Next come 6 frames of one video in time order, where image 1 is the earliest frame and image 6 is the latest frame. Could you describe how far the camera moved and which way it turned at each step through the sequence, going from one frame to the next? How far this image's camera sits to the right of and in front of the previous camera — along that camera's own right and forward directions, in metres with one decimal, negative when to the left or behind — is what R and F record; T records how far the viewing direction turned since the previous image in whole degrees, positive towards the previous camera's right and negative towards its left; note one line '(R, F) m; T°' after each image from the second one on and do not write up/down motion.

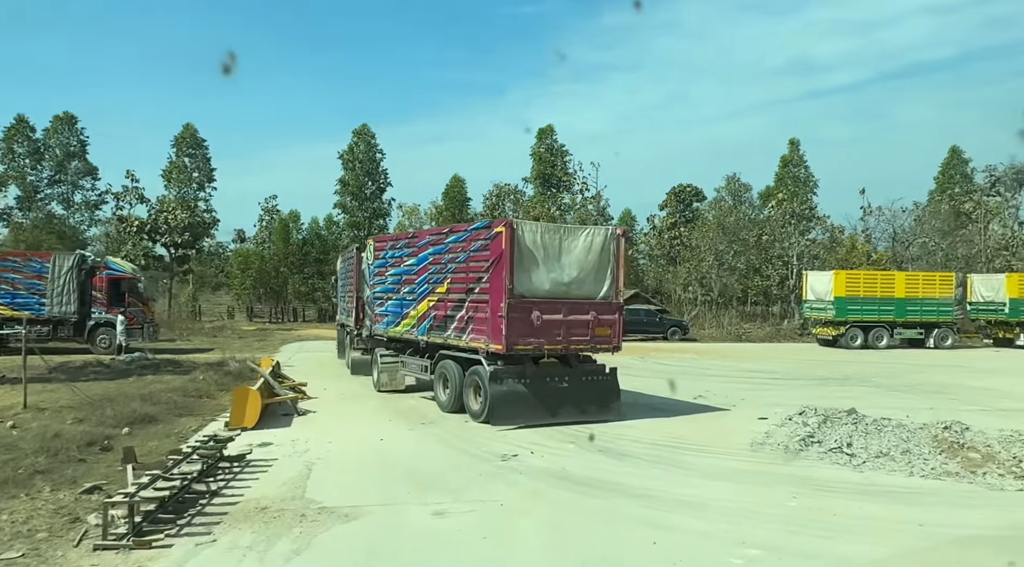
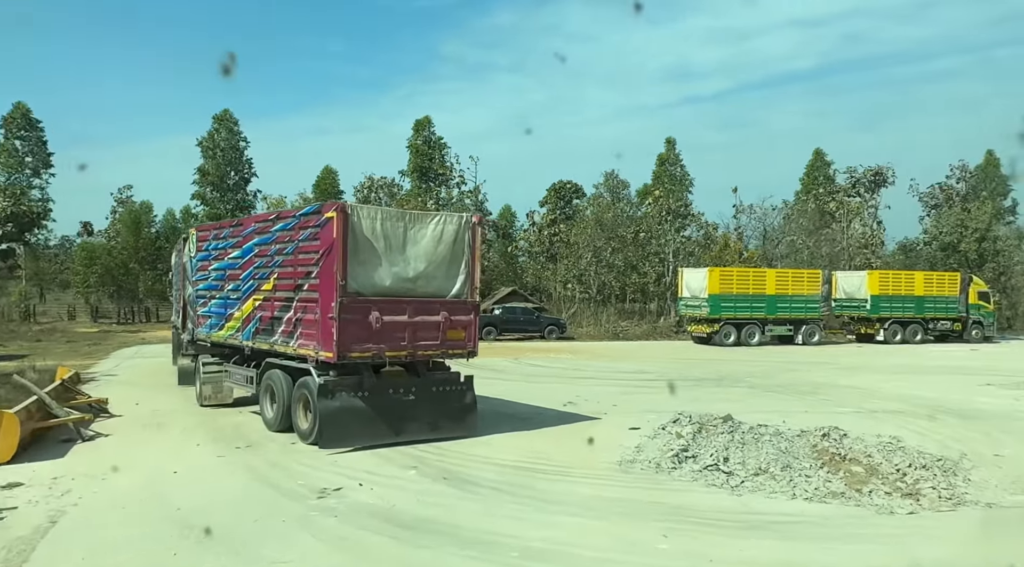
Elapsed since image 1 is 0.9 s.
(+0.6, +1.4) m; +8°
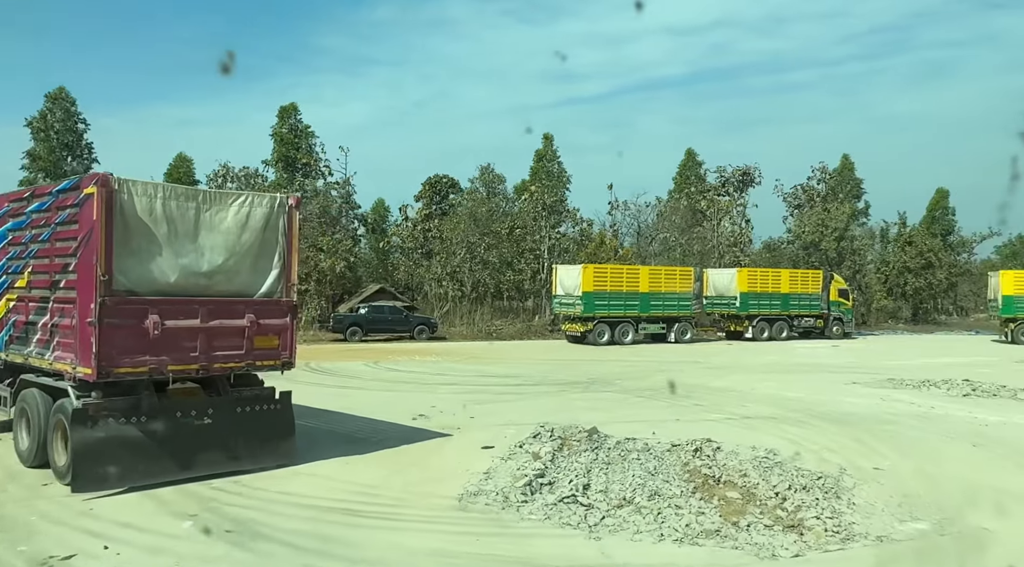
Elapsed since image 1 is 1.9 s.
(+0.6, +1.5) m; +8°
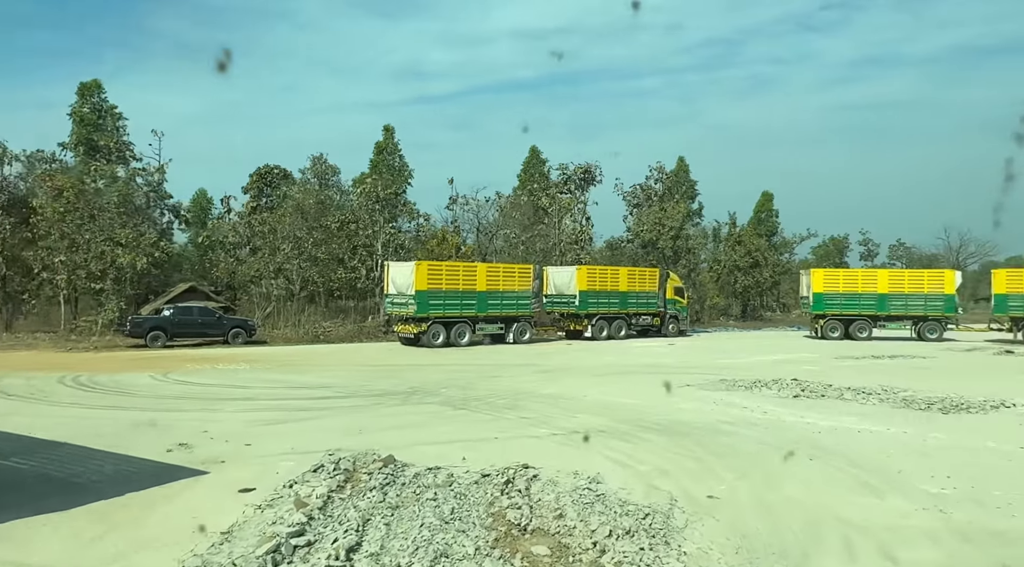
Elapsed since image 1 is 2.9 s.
(+0.8, +1.7) m; +11°
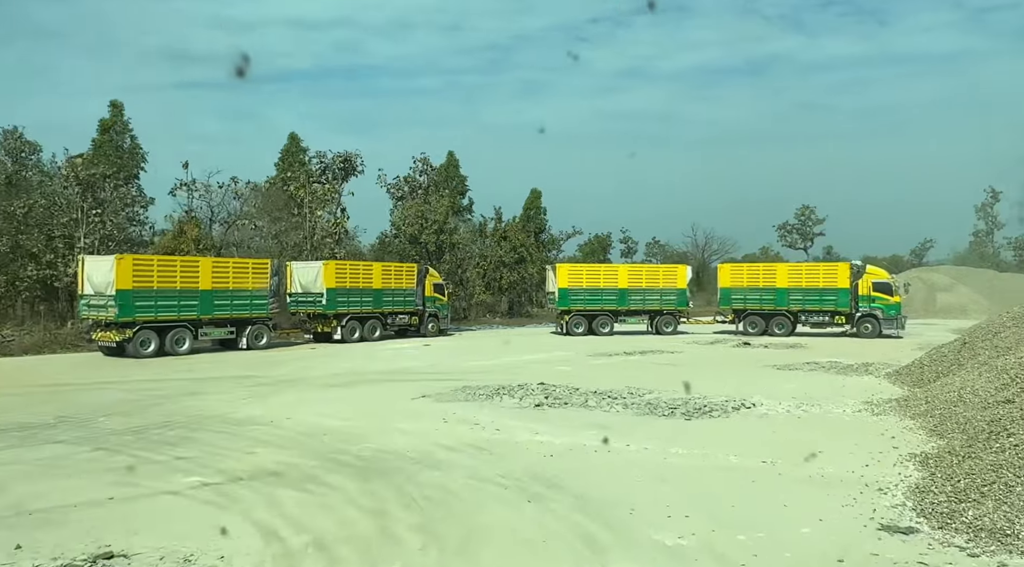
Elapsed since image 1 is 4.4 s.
(+1.4, +2.4) m; +16°
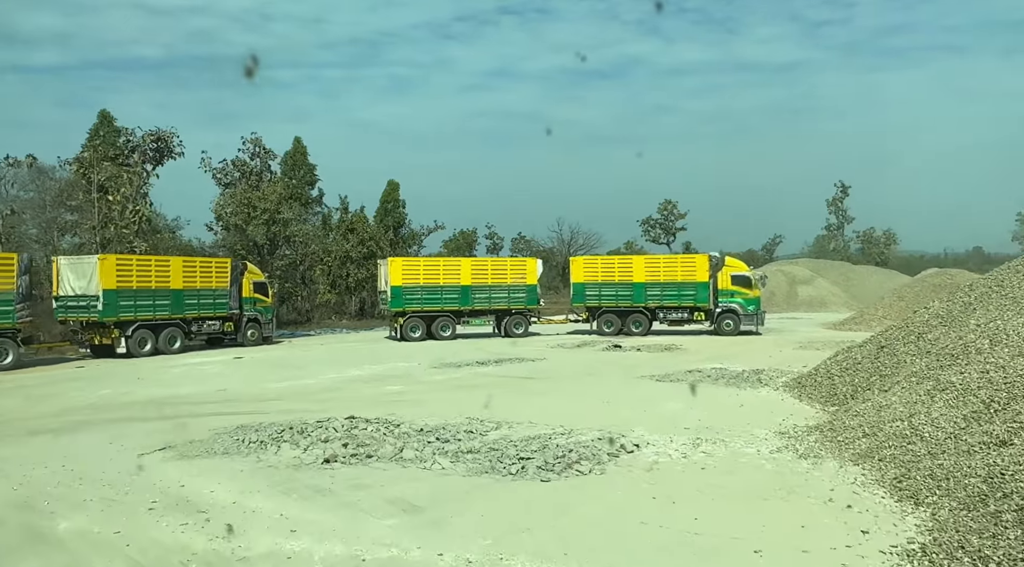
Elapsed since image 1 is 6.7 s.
(+1.1, +4.5) m; +9°
